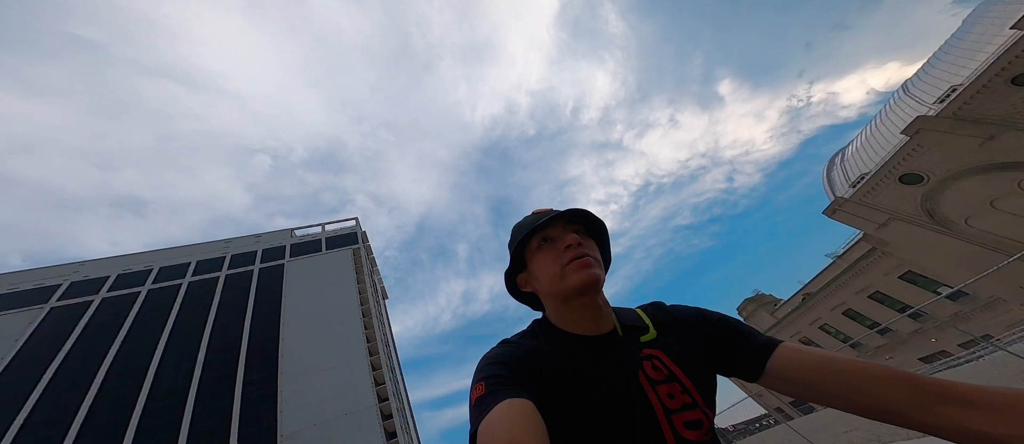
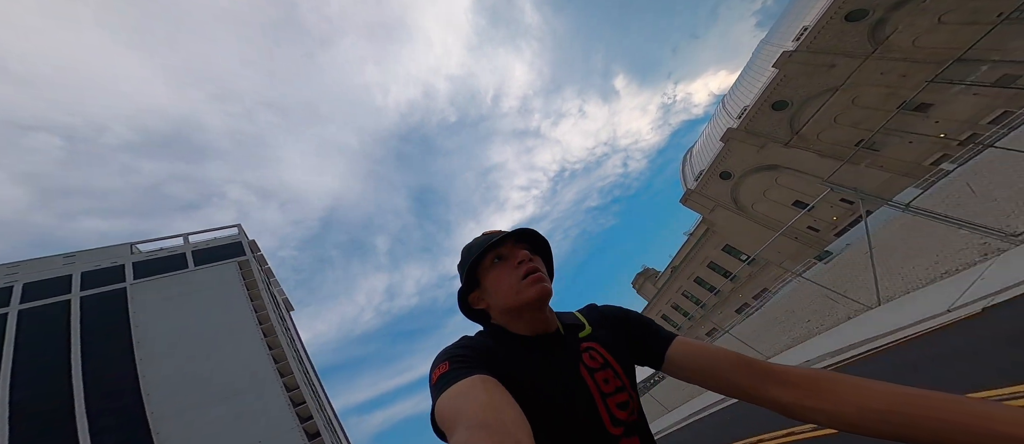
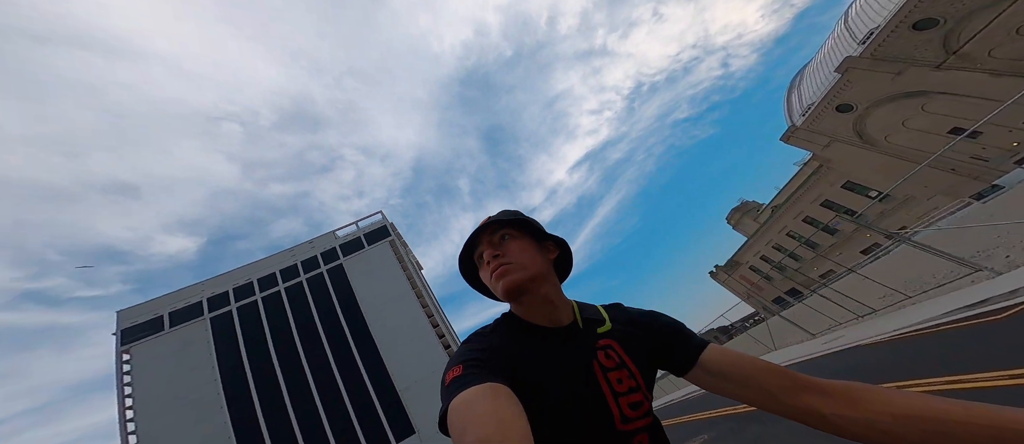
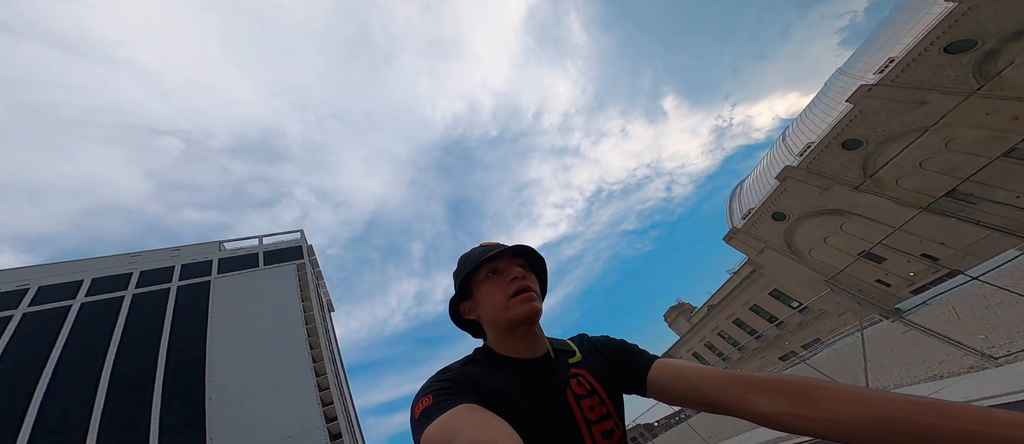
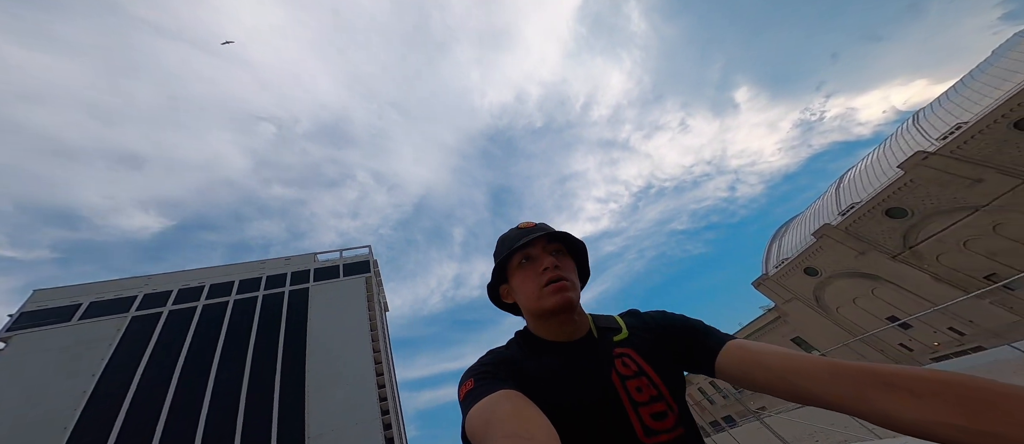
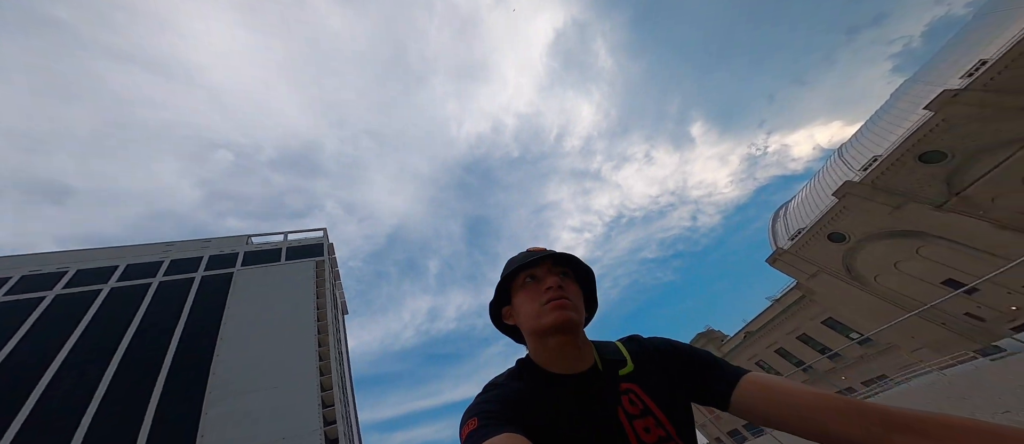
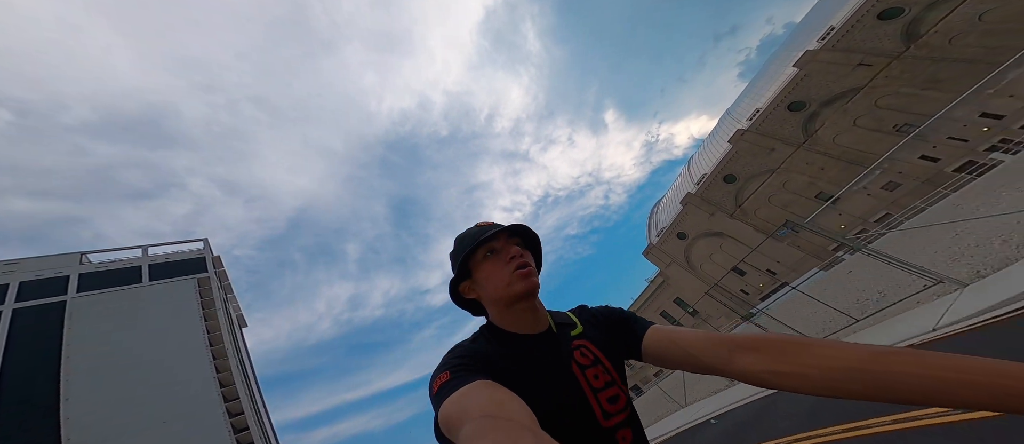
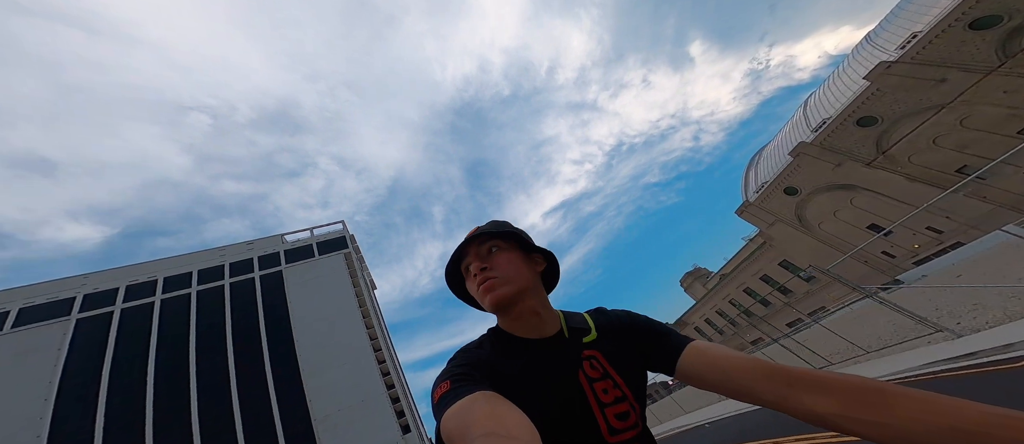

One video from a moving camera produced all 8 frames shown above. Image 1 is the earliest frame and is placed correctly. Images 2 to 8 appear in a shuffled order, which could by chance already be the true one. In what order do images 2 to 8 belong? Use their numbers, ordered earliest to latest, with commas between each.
6, 2, 4, 7, 8, 3, 5
